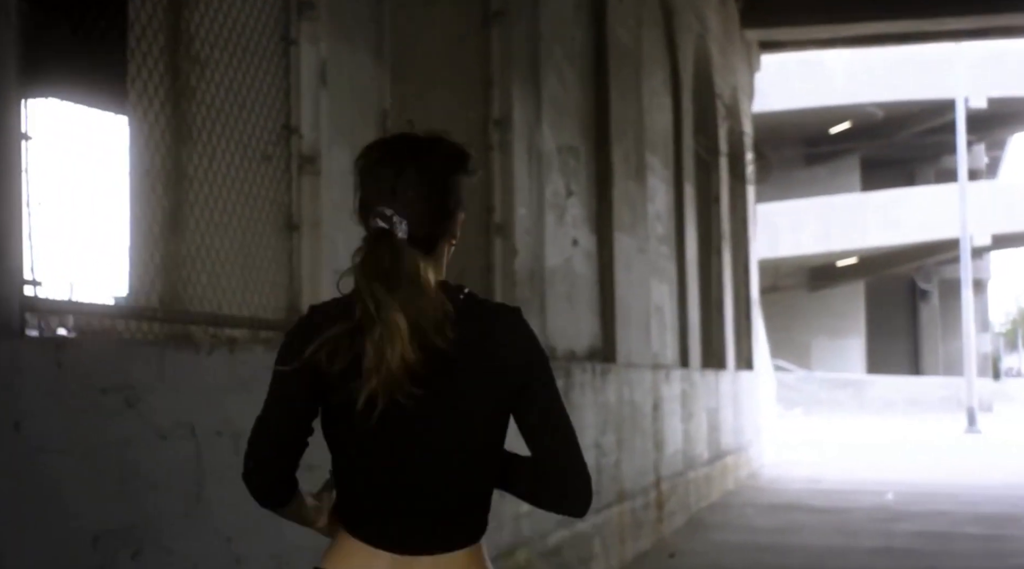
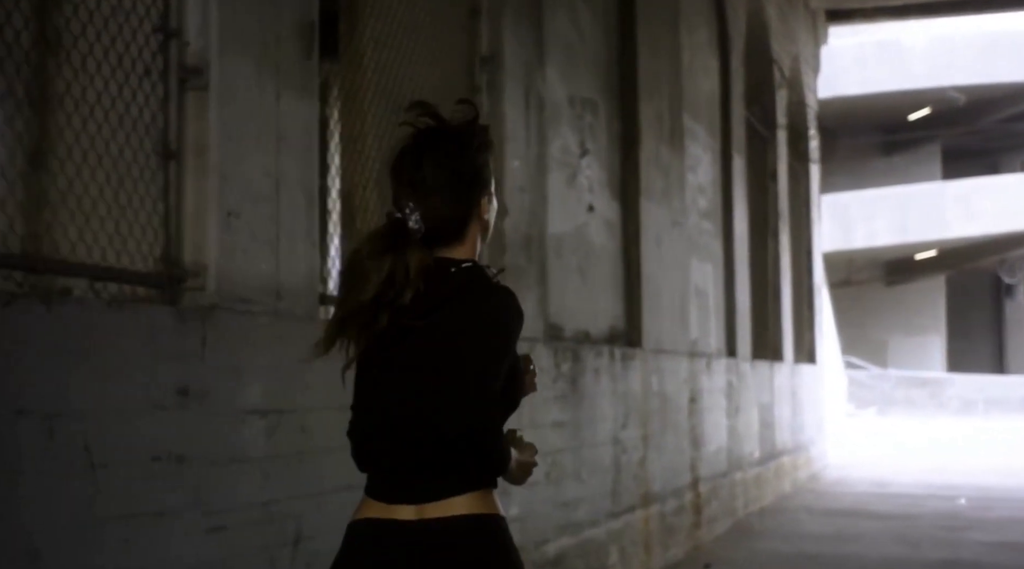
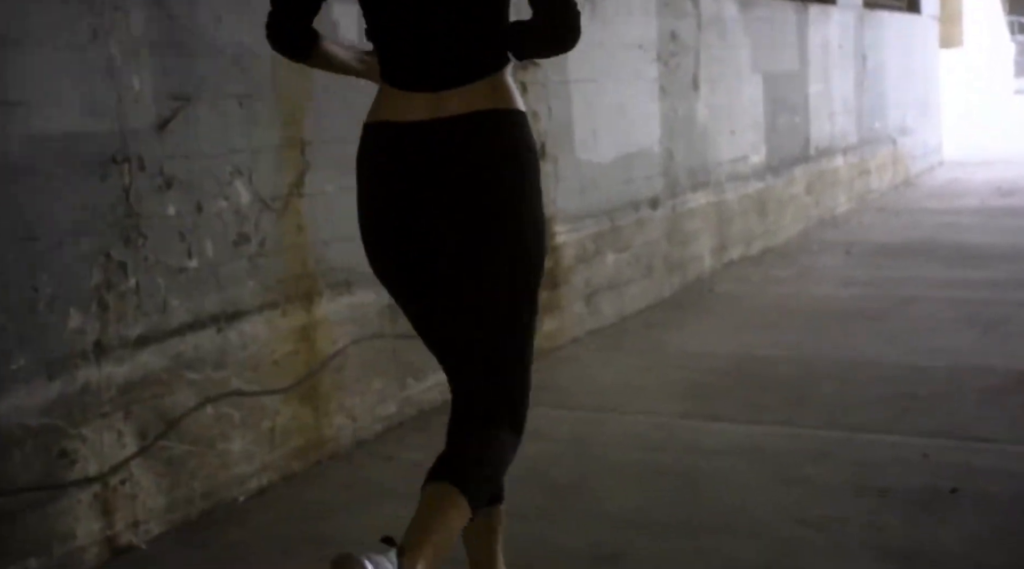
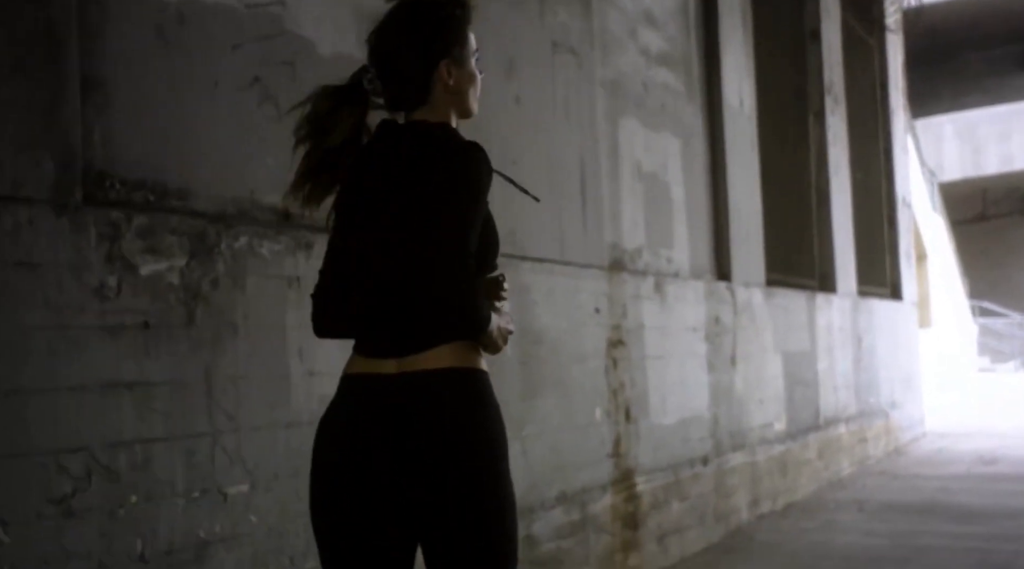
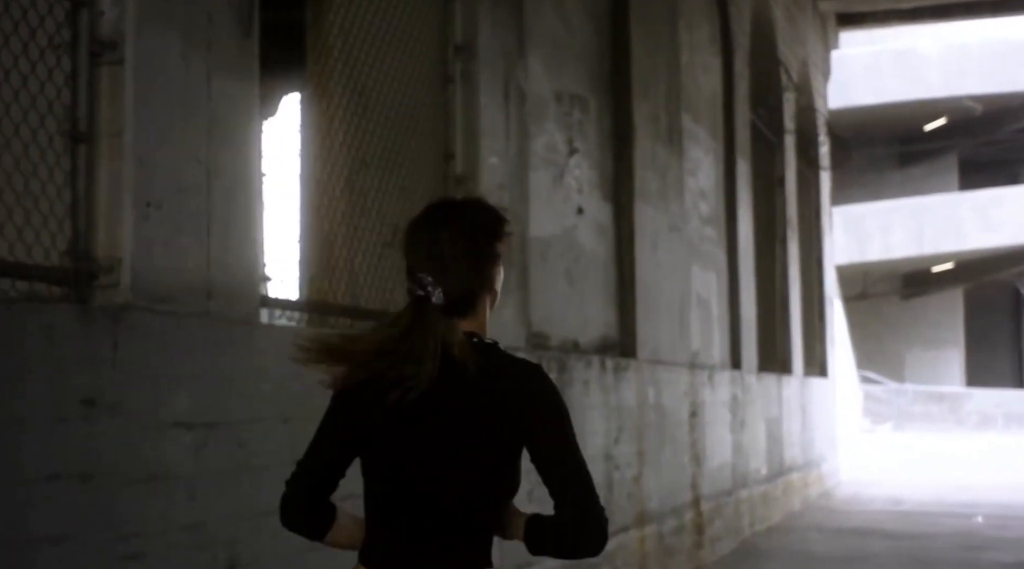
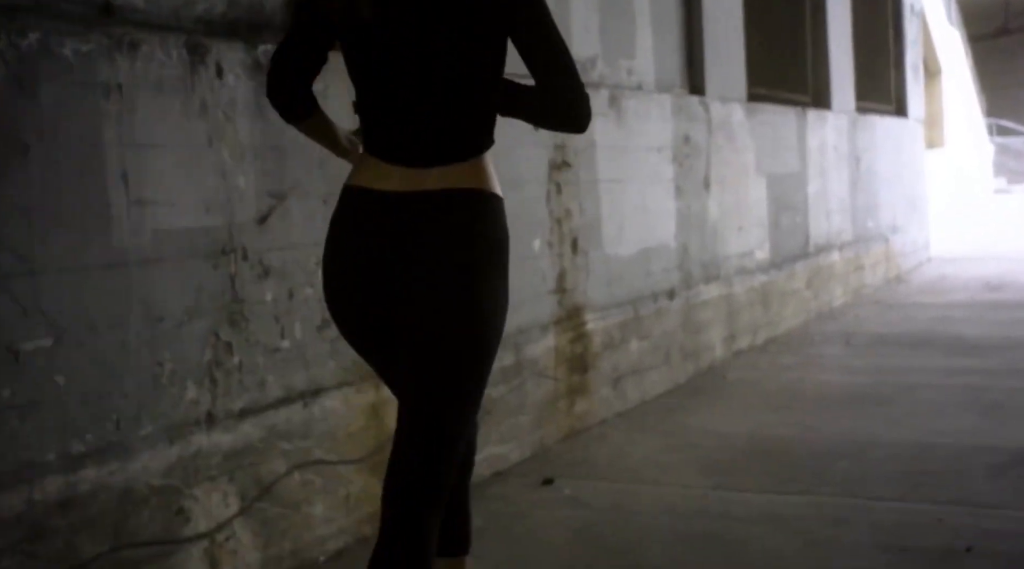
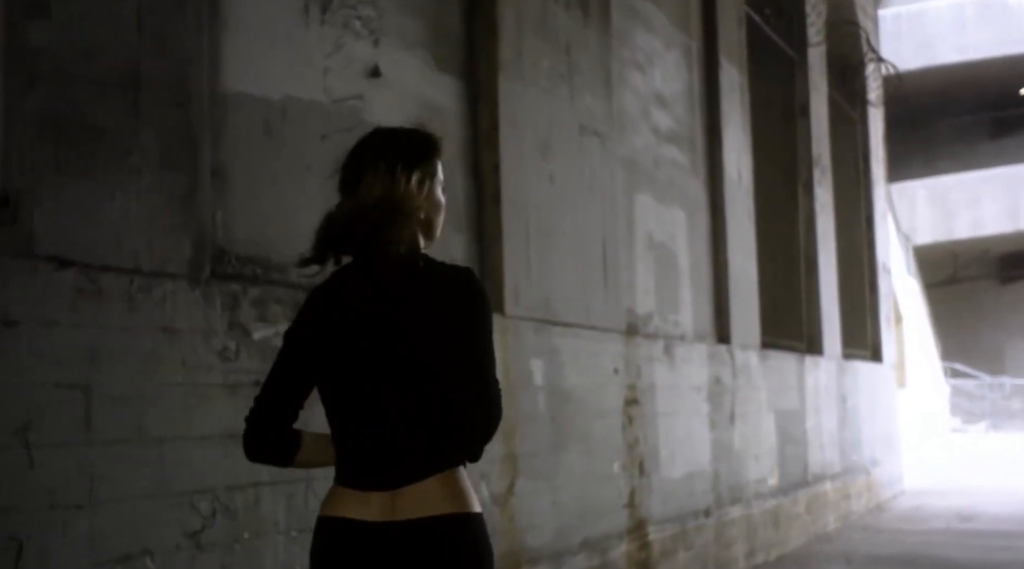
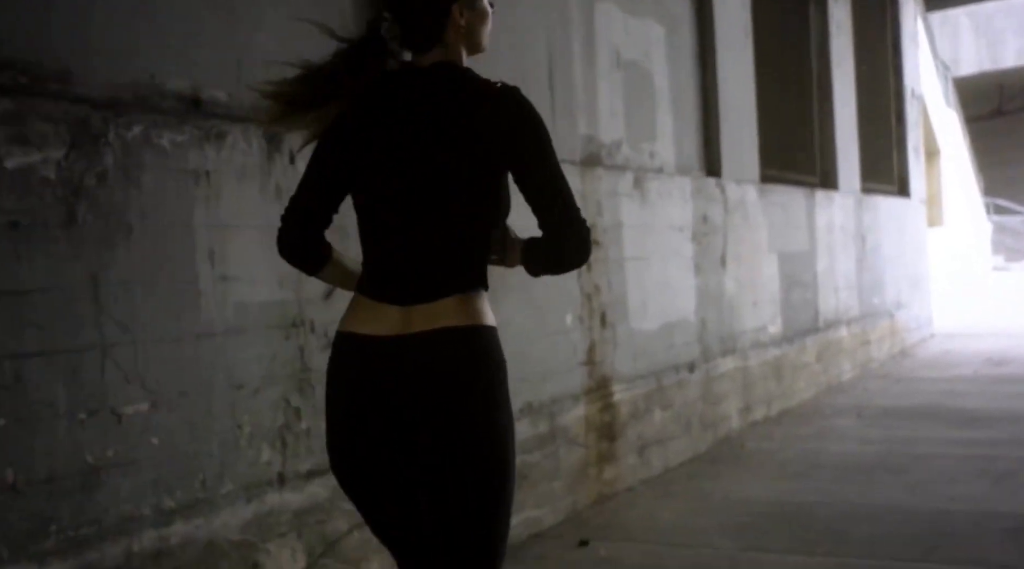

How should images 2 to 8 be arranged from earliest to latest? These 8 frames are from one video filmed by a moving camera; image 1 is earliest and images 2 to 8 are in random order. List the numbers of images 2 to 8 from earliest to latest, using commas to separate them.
2, 5, 7, 4, 8, 6, 3
